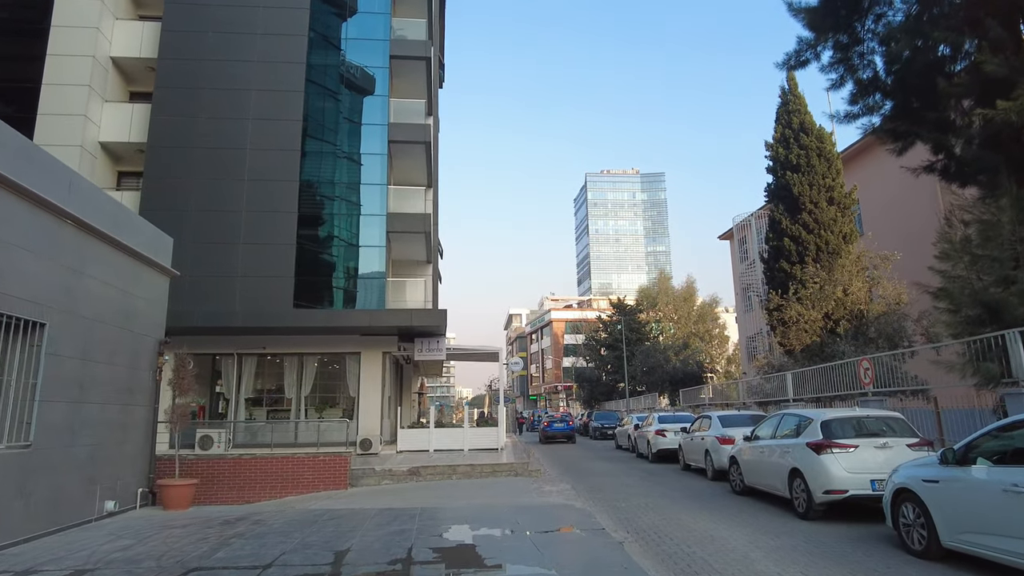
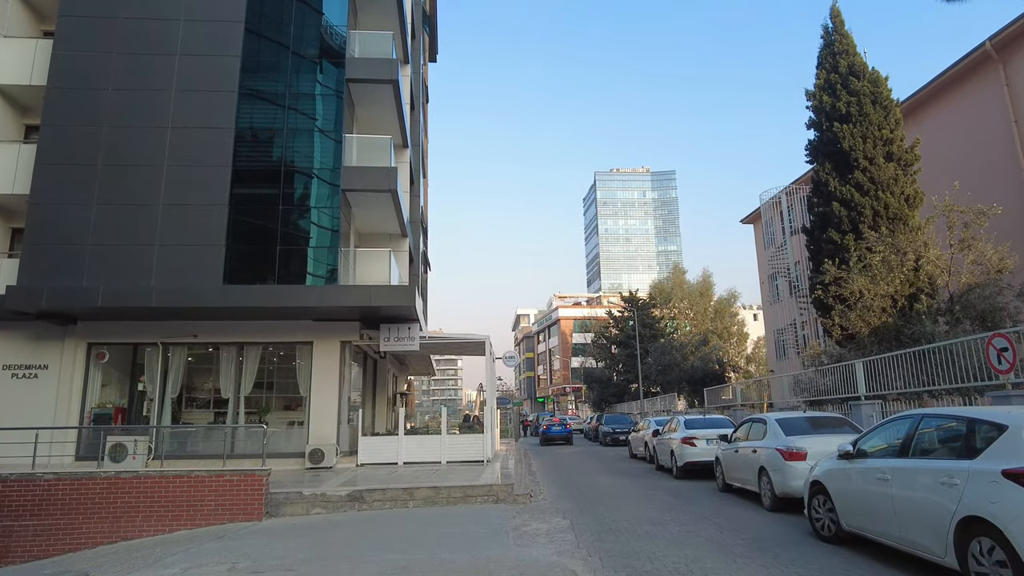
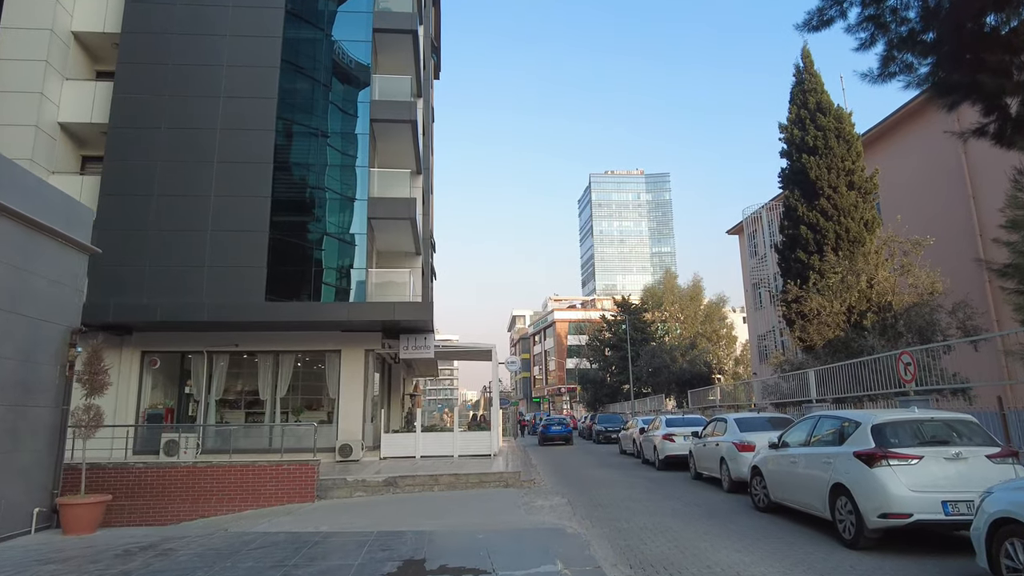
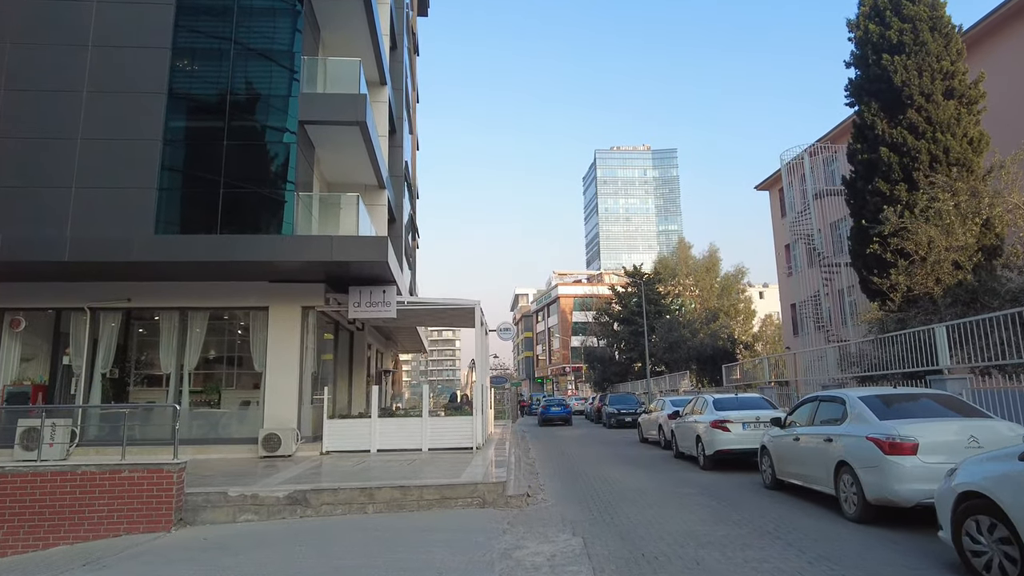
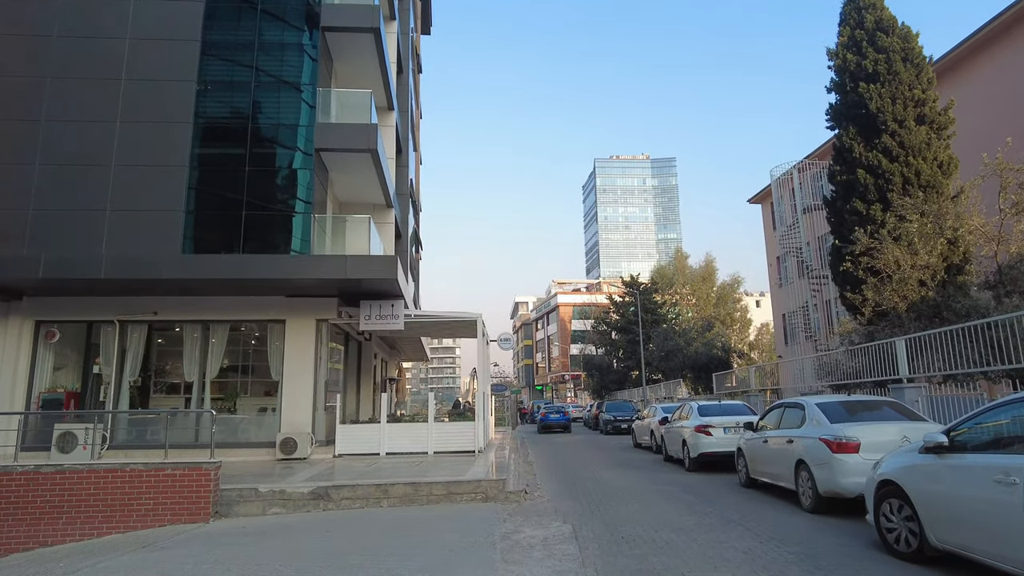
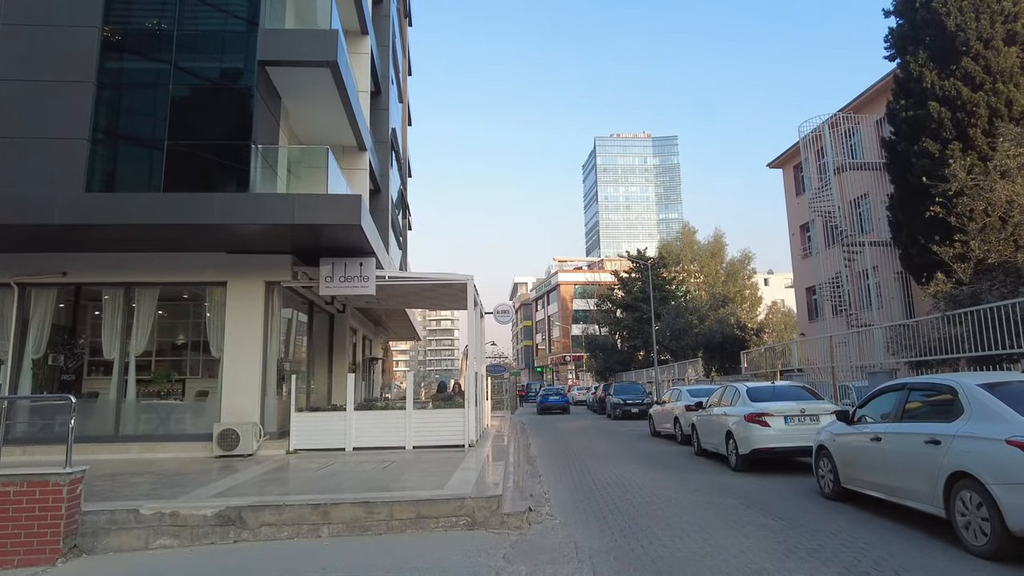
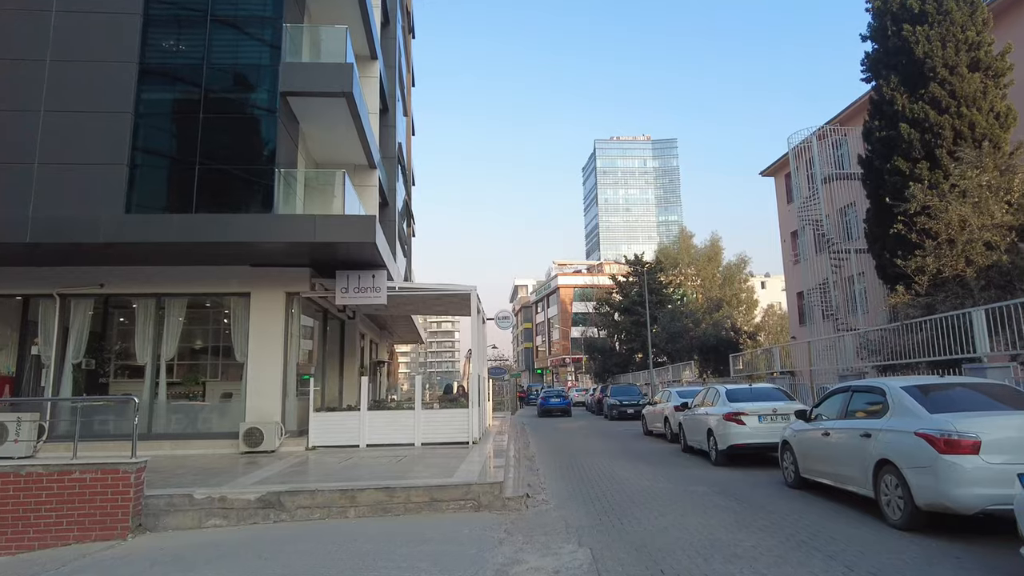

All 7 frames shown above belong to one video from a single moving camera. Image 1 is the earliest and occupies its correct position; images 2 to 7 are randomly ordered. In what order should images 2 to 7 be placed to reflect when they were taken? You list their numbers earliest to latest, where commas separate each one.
3, 2, 5, 4, 7, 6
